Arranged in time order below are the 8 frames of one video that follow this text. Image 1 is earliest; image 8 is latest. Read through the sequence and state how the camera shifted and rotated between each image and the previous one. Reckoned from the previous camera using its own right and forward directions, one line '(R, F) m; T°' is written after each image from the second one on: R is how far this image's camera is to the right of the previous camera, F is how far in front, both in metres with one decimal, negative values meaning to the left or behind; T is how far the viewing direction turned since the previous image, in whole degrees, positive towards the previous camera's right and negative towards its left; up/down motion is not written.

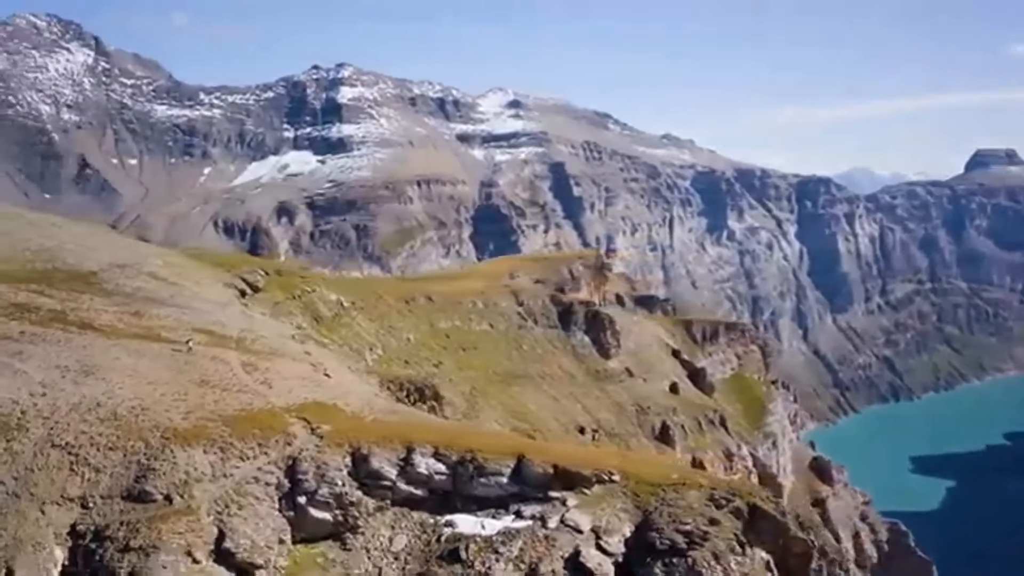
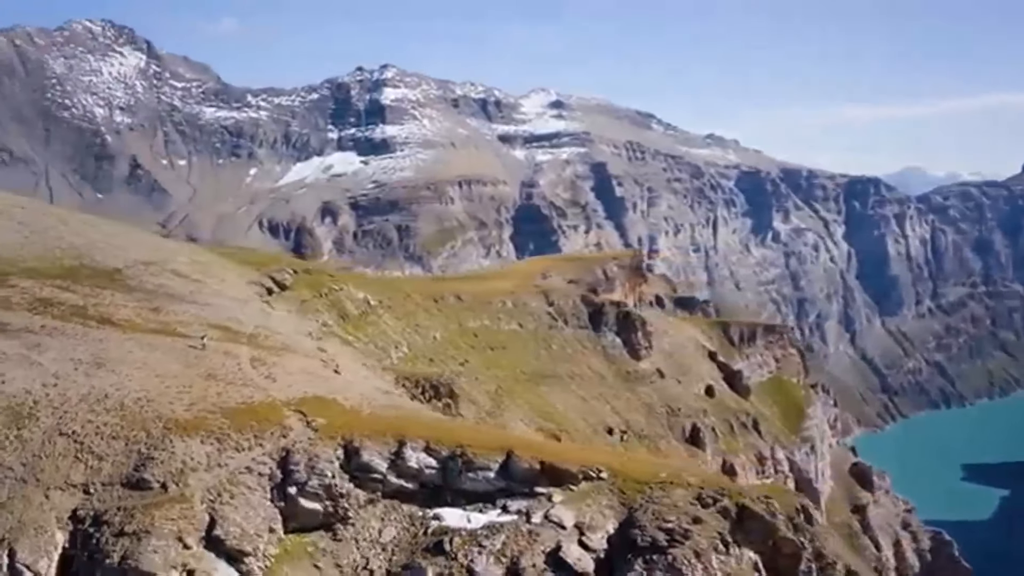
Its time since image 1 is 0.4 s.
(+2.4, -0.5) m; -3°
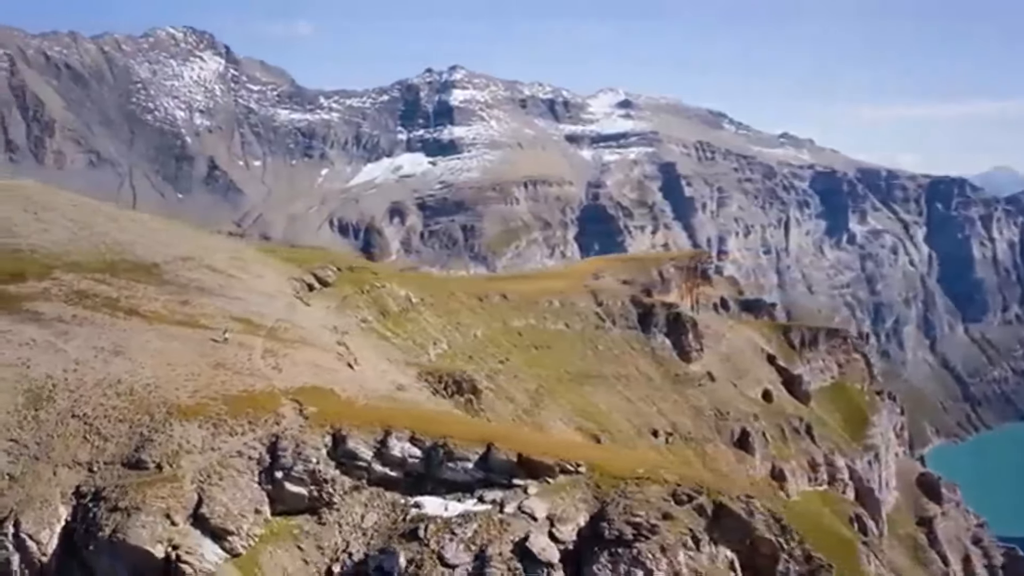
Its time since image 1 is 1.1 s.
(+4.1, -0.7) m; -5°
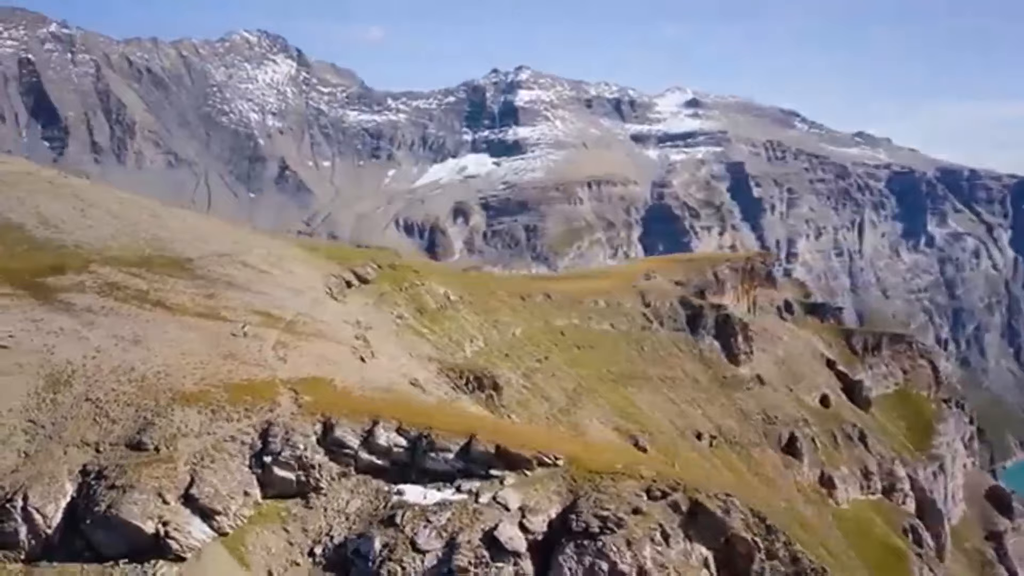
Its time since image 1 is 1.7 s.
(+4.1, -0.7) m; -5°
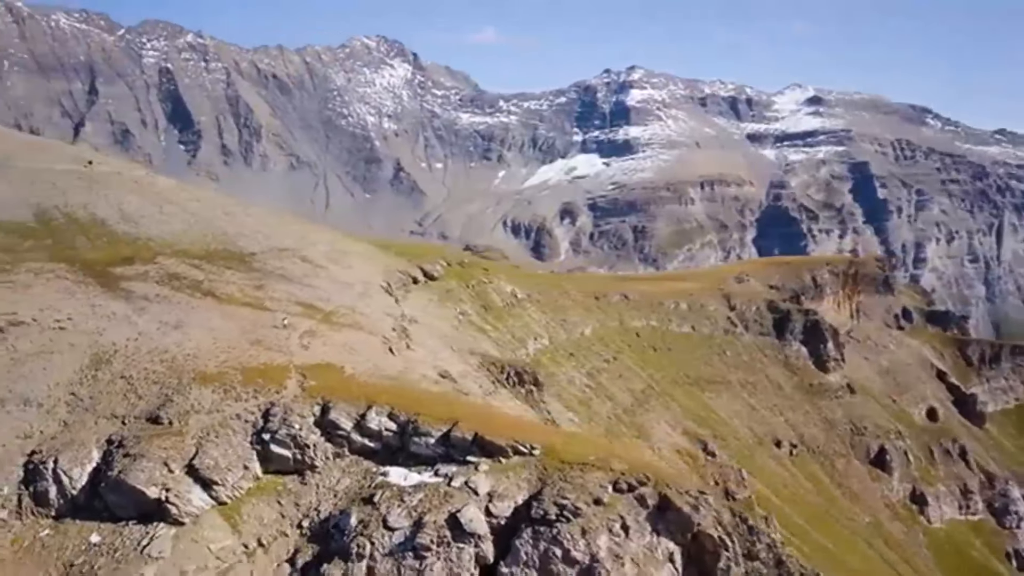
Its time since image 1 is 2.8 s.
(+6.5, -1.0) m; -8°
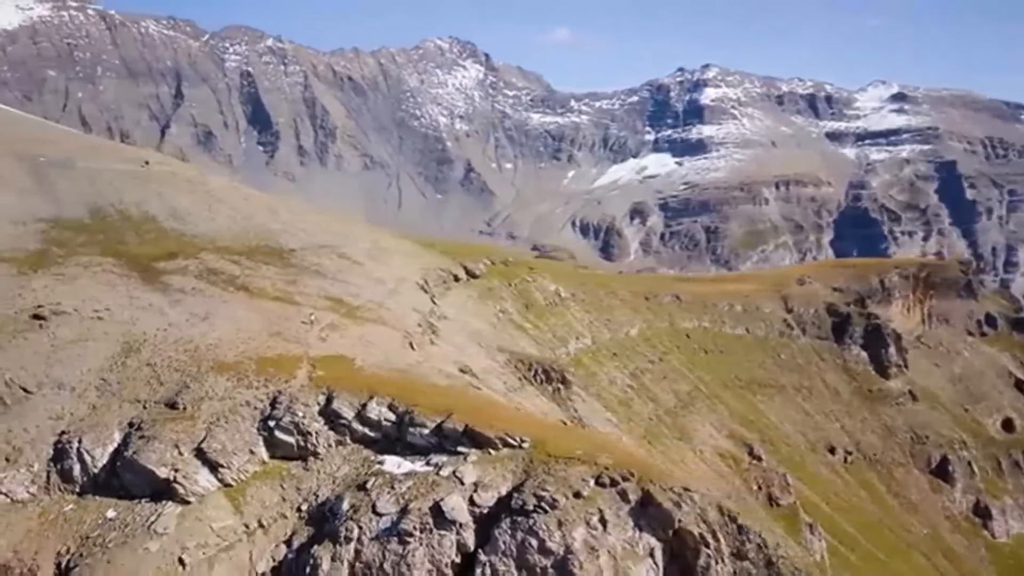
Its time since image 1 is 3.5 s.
(+4.0, -0.7) m; -5°
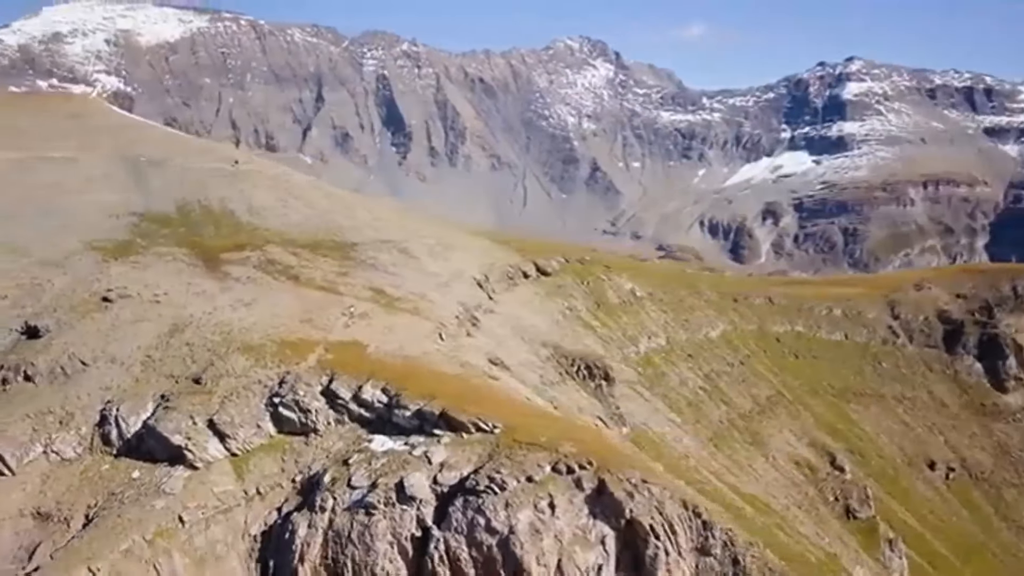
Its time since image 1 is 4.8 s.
(+8.1, -1.1) m; -9°
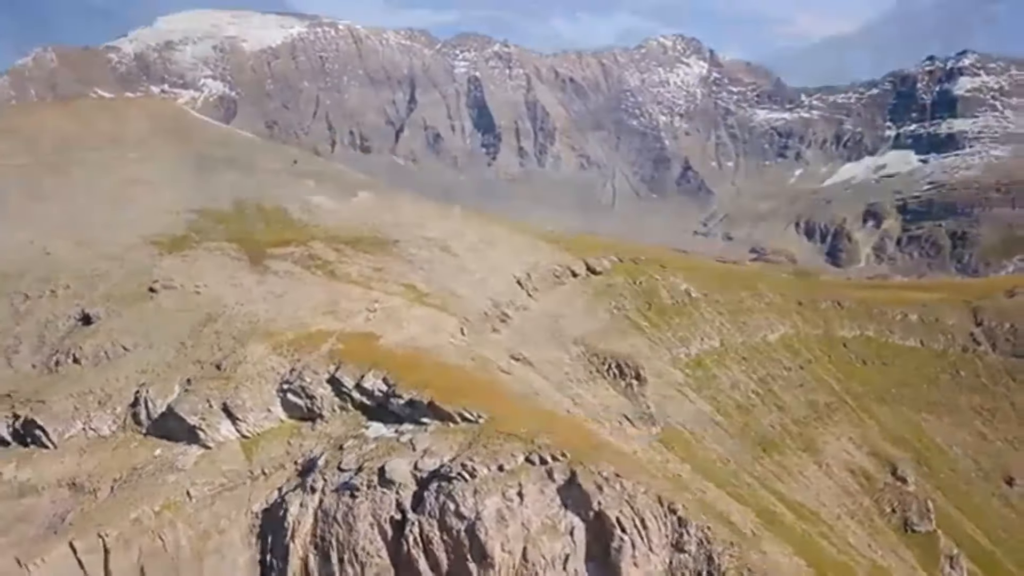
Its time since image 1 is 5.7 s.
(+5.7, -0.9) m; -6°
